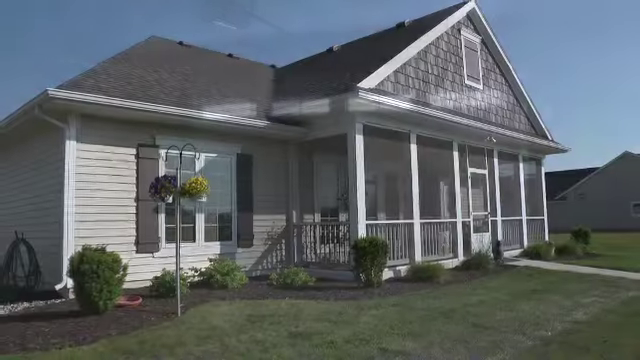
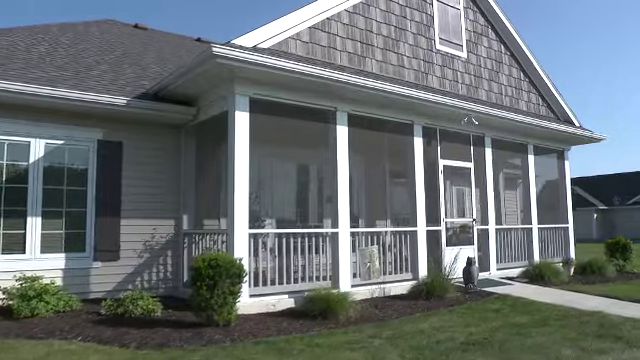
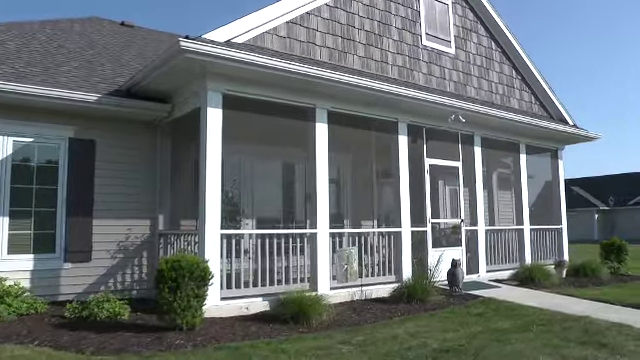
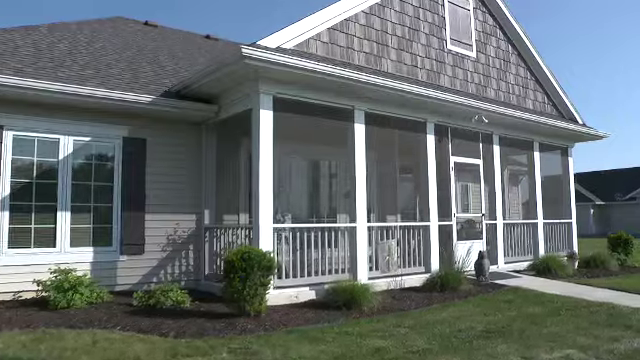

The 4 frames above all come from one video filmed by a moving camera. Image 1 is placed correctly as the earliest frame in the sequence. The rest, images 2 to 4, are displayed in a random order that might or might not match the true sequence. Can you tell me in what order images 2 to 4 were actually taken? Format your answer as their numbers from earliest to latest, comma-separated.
4, 2, 3
